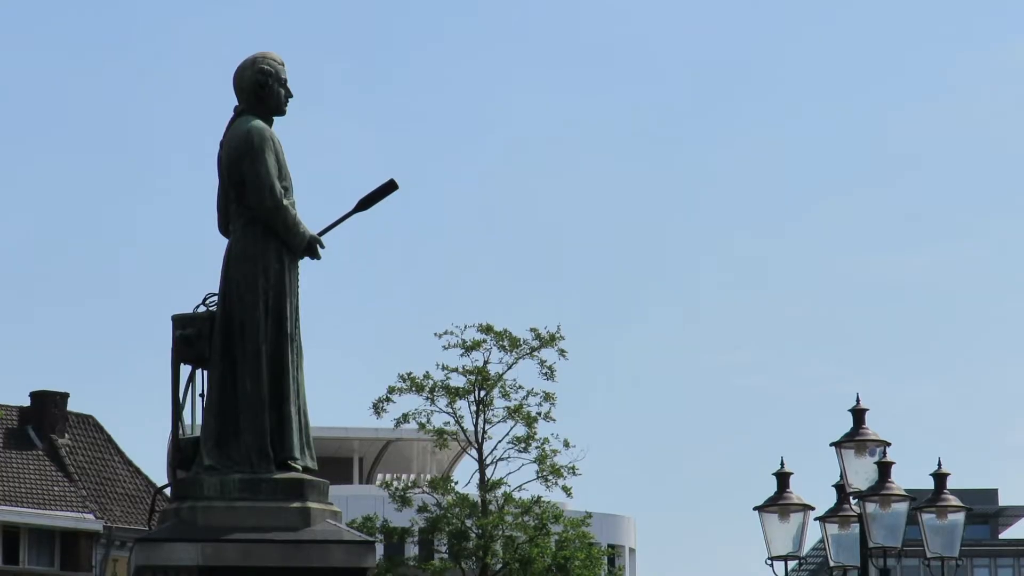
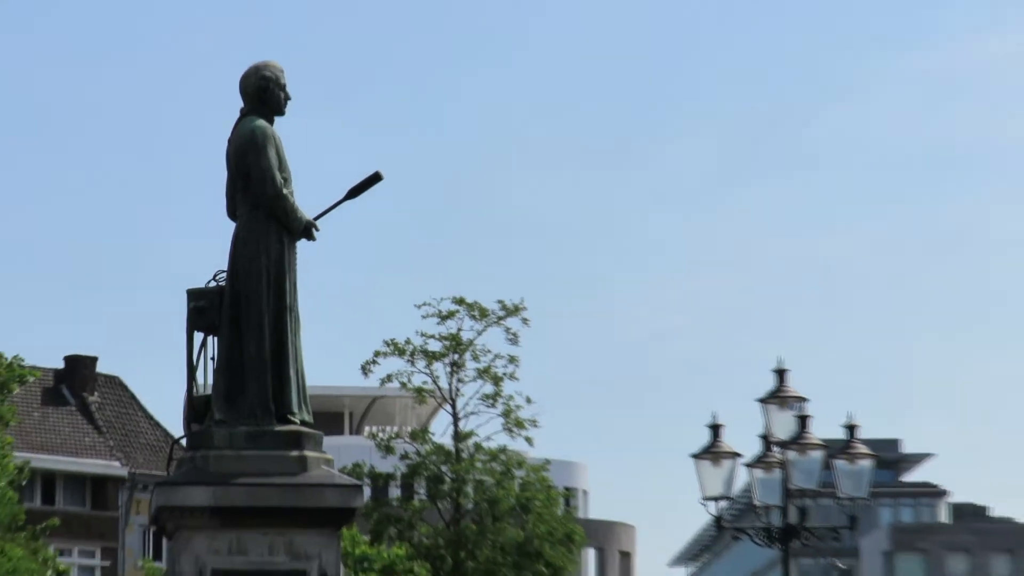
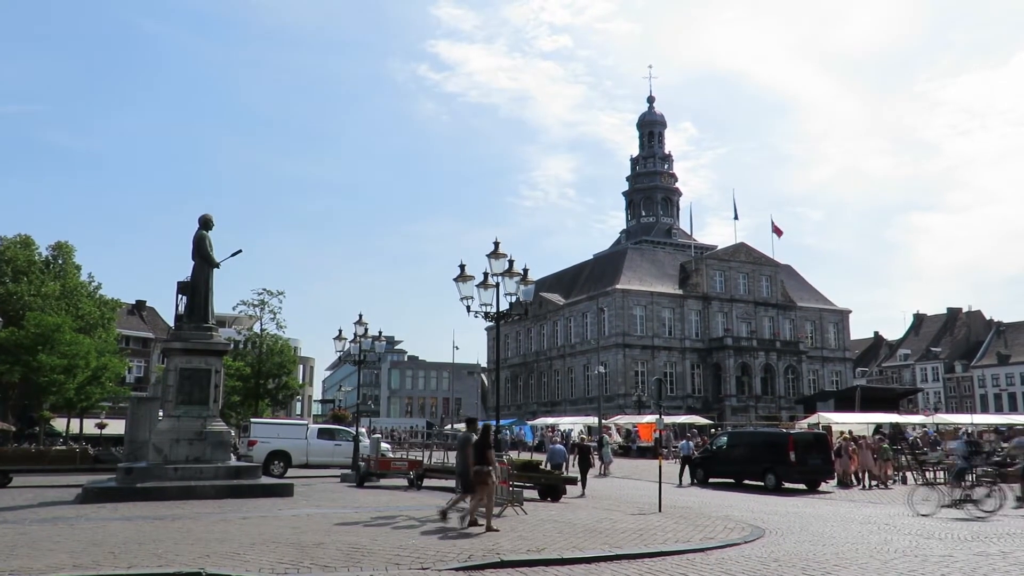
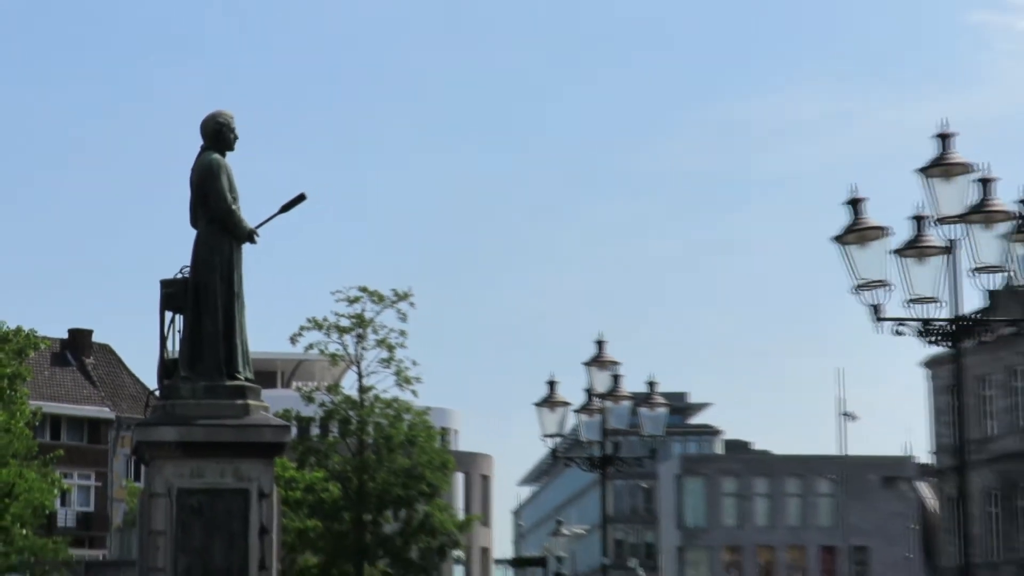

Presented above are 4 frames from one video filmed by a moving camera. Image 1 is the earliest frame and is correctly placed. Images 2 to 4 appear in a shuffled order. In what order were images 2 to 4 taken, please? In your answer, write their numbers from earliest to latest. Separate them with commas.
2, 4, 3
